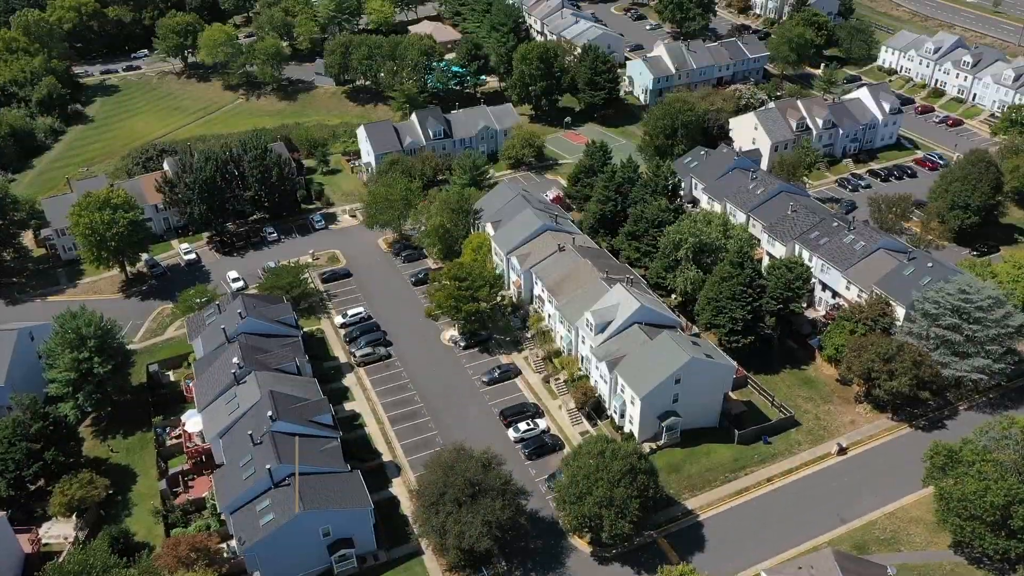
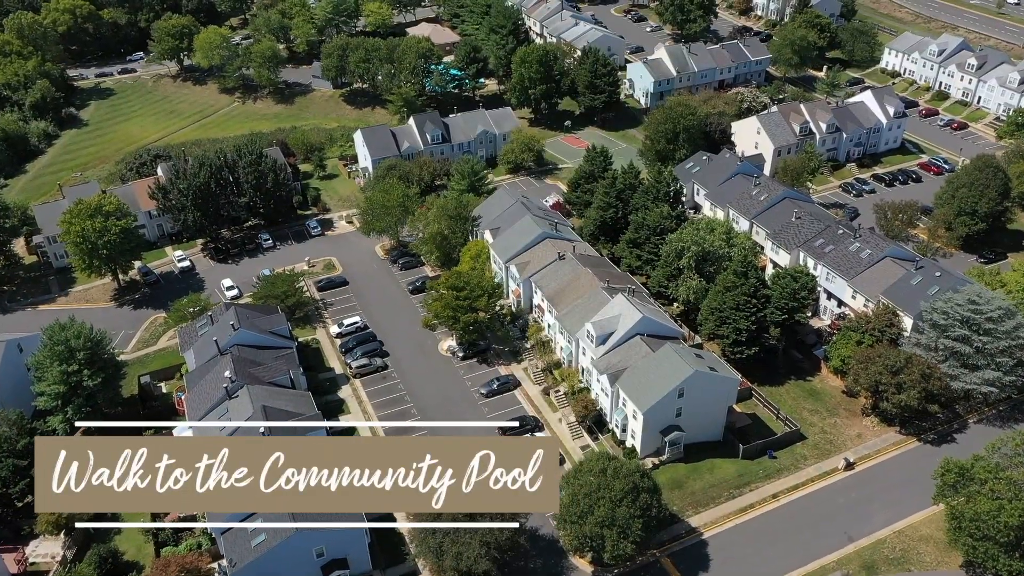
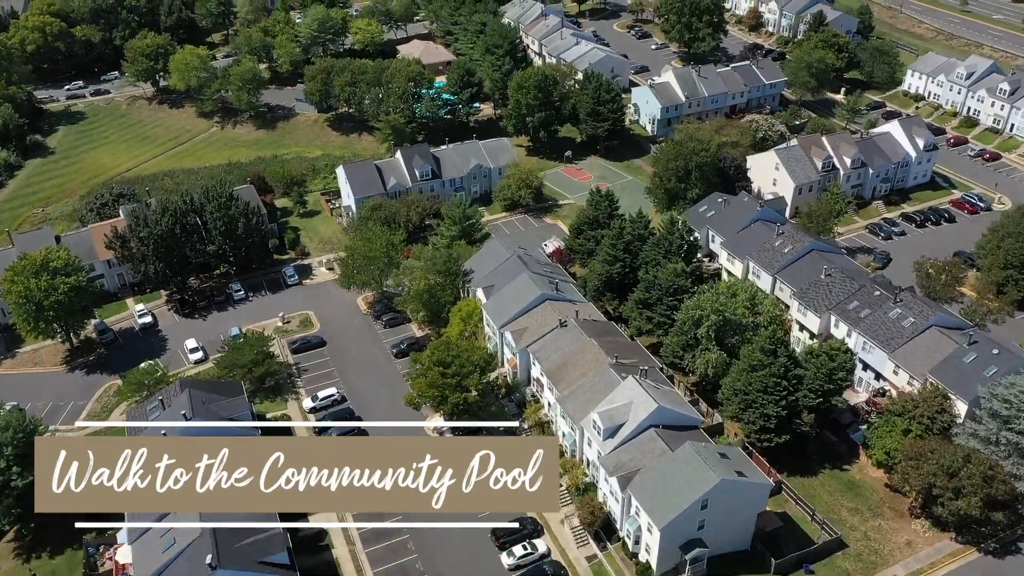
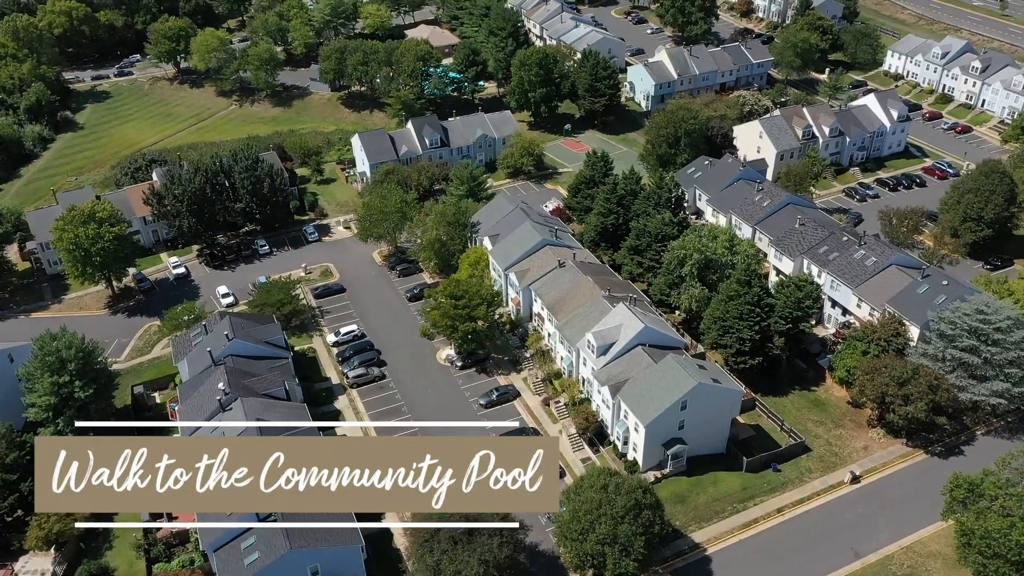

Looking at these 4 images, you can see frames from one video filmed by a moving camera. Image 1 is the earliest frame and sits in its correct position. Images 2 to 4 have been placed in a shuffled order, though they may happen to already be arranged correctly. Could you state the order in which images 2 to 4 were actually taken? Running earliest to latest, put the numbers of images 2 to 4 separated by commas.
2, 4, 3
